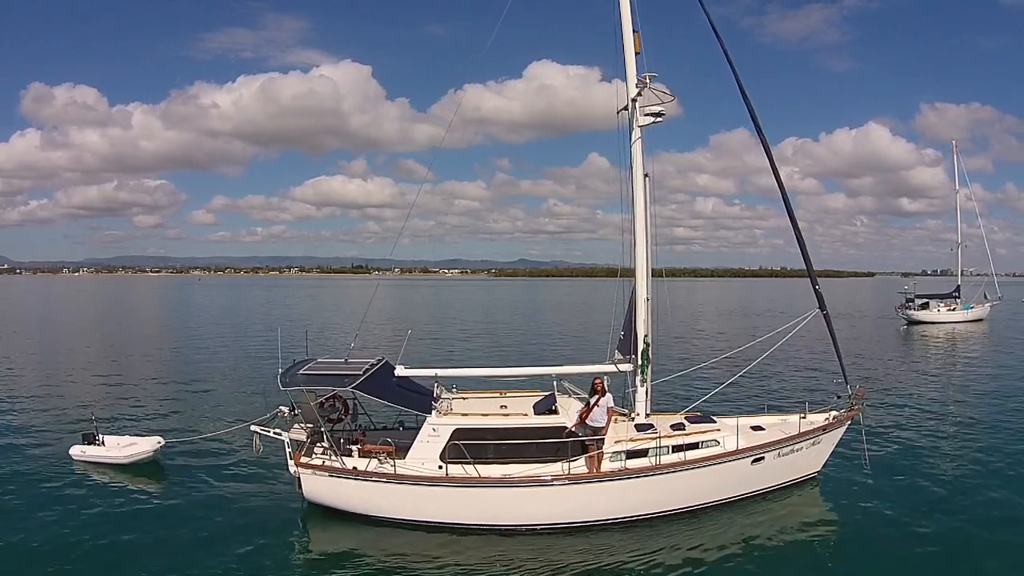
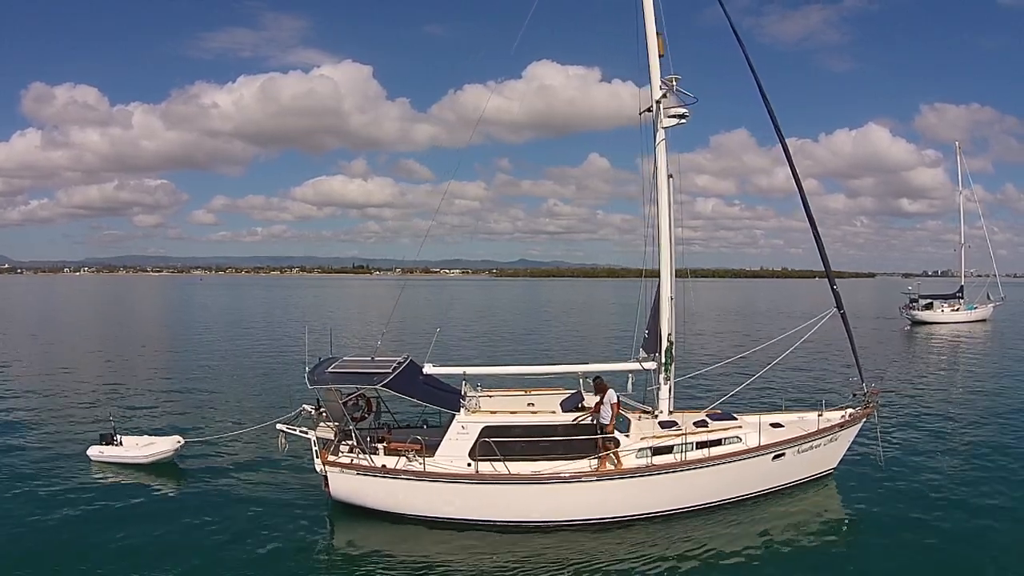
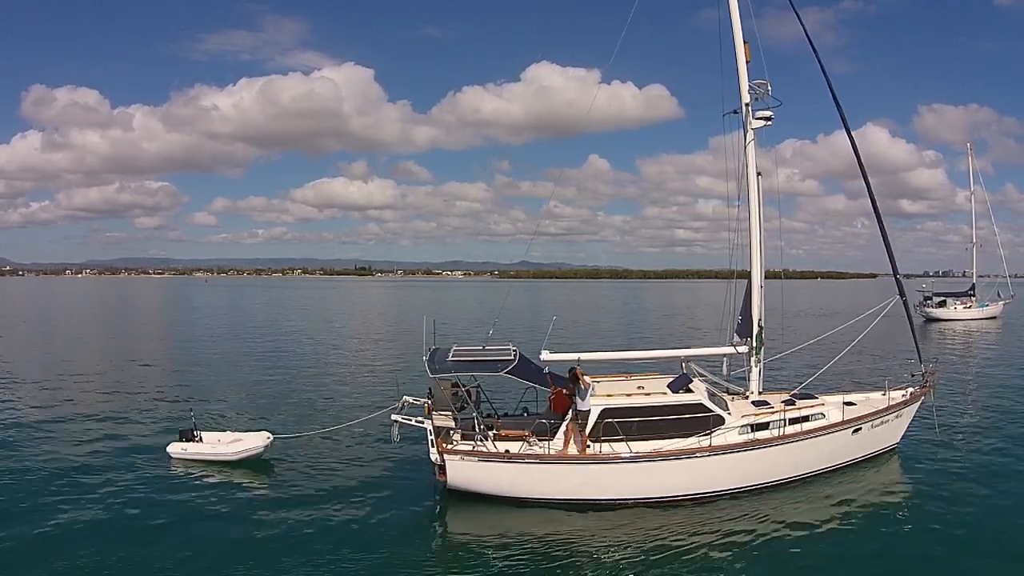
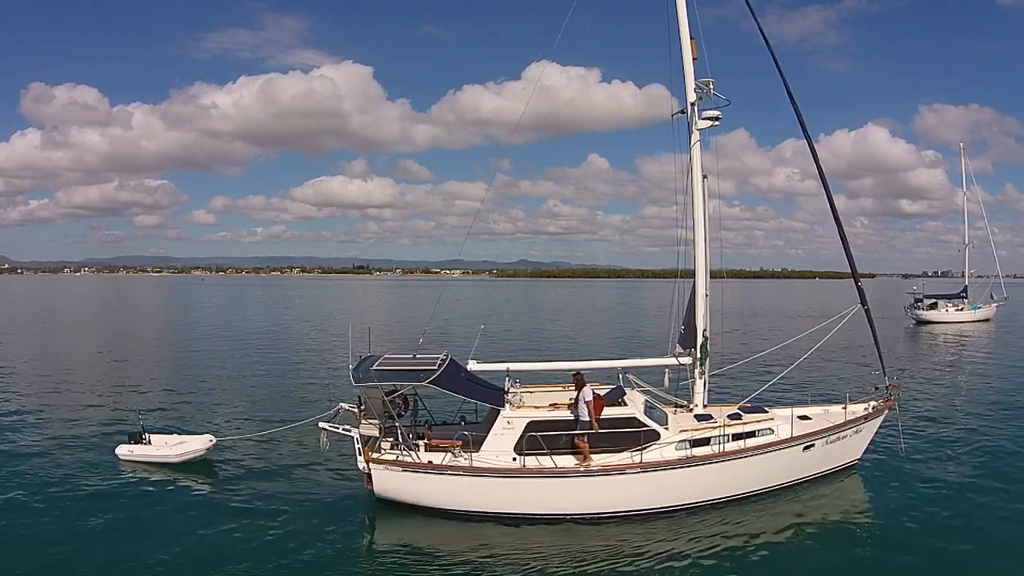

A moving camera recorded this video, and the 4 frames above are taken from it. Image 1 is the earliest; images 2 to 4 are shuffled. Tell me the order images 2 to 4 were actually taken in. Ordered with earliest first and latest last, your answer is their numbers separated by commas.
2, 4, 3
